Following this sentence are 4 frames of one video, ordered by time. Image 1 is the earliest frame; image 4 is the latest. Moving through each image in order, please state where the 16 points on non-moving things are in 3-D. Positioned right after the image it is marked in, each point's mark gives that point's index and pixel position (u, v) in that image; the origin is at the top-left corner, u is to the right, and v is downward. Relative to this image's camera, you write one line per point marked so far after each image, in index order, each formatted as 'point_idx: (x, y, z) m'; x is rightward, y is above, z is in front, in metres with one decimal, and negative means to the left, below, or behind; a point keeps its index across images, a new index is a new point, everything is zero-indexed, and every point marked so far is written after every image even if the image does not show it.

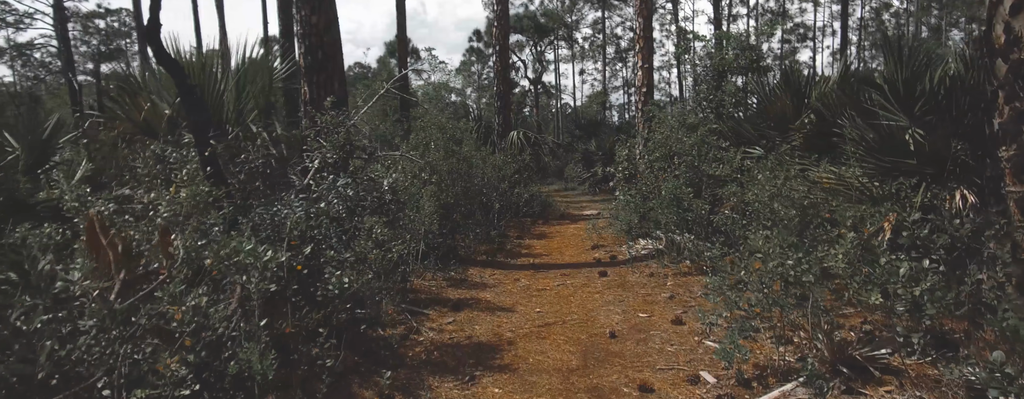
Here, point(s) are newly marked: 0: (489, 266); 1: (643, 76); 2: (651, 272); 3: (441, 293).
0: (-0.2, -0.7, +5.6) m
1: (+1.9, +1.8, +7.9) m
2: (+1.3, -0.7, +4.9) m
3: (-0.6, -0.8, +4.3) m
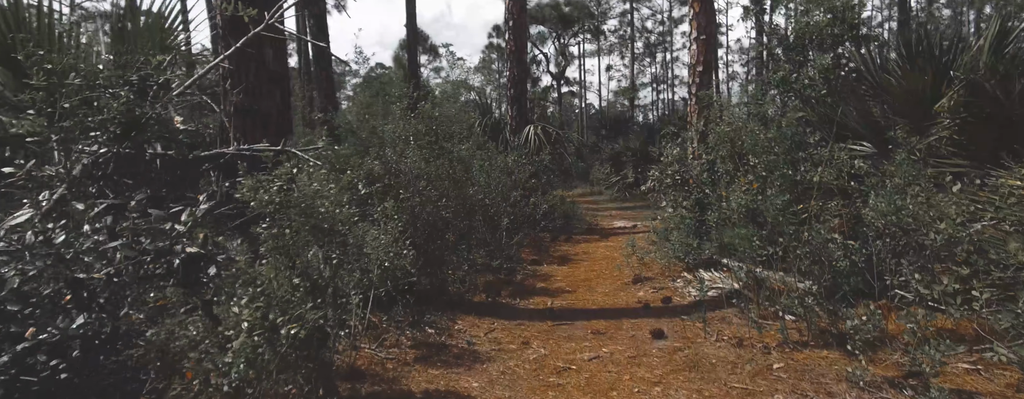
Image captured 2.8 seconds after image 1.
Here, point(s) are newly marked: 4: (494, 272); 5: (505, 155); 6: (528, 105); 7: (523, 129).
0: (-0.2, -0.8, +3.9) m
1: (+2.1, +1.7, +6.2) m
2: (+1.3, -0.8, +3.1) m
3: (-0.5, -0.9, +2.6) m
4: (-0.2, -0.7, +5.1) m
5: (-0.1, +0.5, +6.7) m
6: (+0.2, +1.4, +8.3) m
7: (+0.2, +1.1, +8.0) m
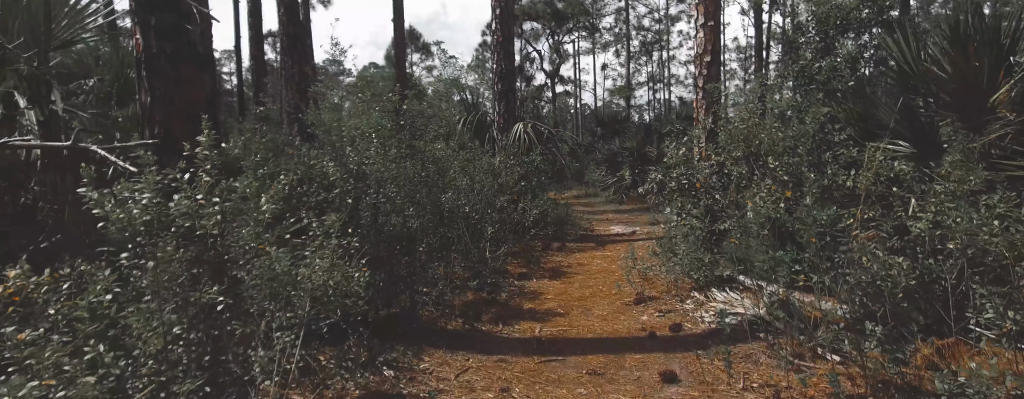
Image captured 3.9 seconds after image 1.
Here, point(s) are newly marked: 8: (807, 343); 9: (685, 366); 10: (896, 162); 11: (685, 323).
0: (-0.3, -0.9, +3.2) m
1: (+2.0, +1.6, +5.5) m
2: (+1.2, -0.8, +2.5) m
3: (-0.7, -0.9, +2.0) m
4: (-0.3, -0.7, +4.5) m
5: (-0.3, +0.5, +6.0) m
6: (+0.1, +1.4, +7.6) m
7: (0.0, +1.0, +7.4) m
8: (+1.5, -0.7, +2.8) m
9: (+0.9, -0.9, +2.8) m
10: (+2.7, +0.3, +3.7) m
11: (+1.1, -0.8, +3.6) m
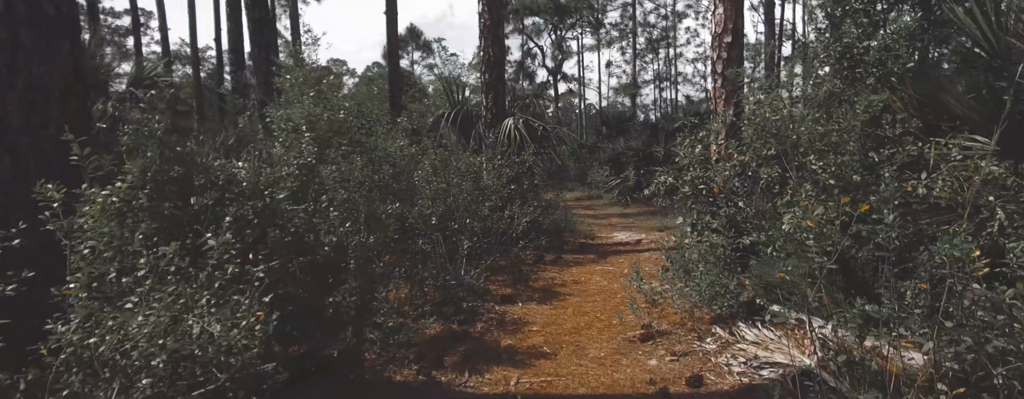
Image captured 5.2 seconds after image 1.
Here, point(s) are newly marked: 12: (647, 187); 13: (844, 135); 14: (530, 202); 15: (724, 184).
0: (-0.5, -0.9, +2.4) m
1: (+1.8, +1.6, +4.7) m
2: (+1.0, -0.9, +1.7) m
3: (-0.8, -1.0, +1.2) m
4: (-0.5, -0.8, +3.6) m
5: (-0.4, +0.4, +5.2) m
6: (0.0, +1.3, +6.8) m
7: (-0.1, +0.9, +6.6) m
8: (+1.3, -0.8, +1.9) m
9: (+0.7, -0.9, +2.0) m
10: (+2.5, +0.2, +2.9) m
11: (+1.0, -0.9, +2.7) m
12: (+3.1, +0.3, +12.2) m
13: (+2.0, +0.4, +3.2) m
14: (+0.2, 0.0, +6.0) m
15: (+1.5, +0.1, +3.8) m
